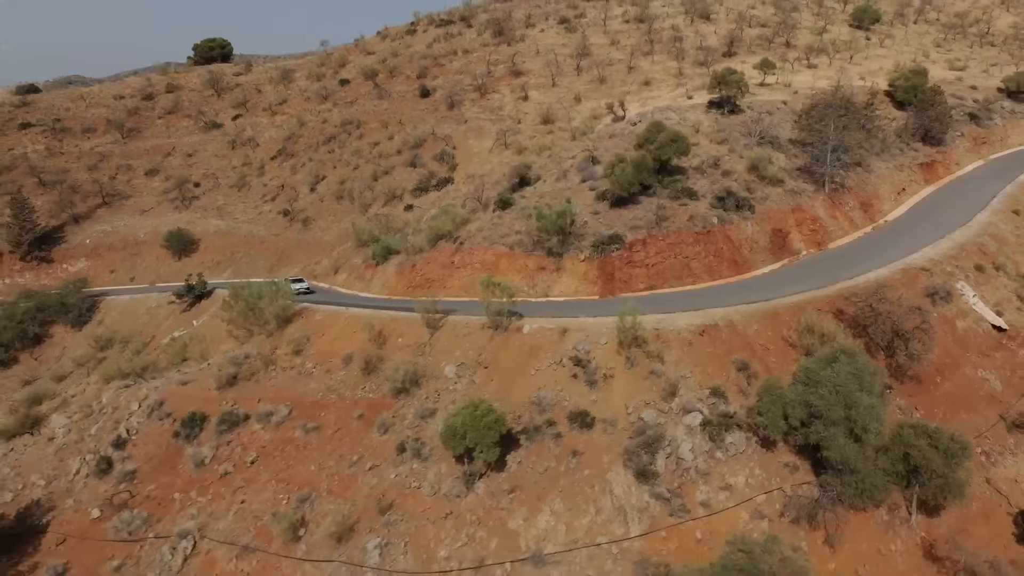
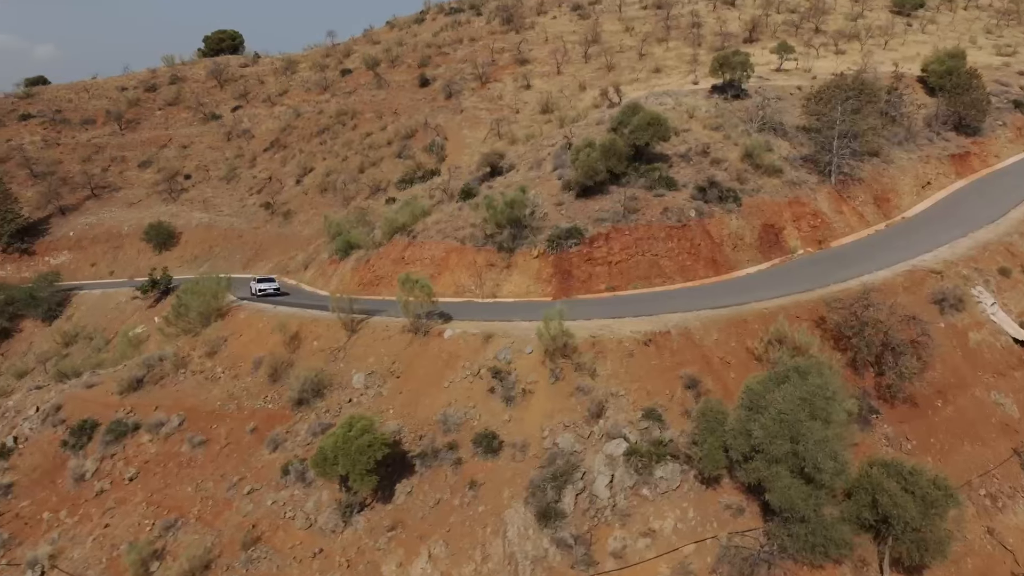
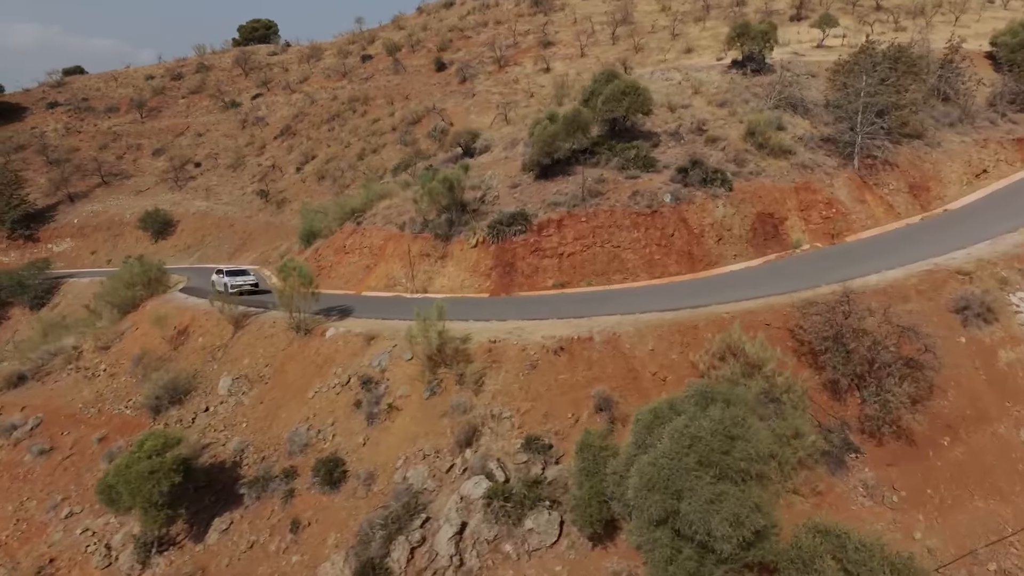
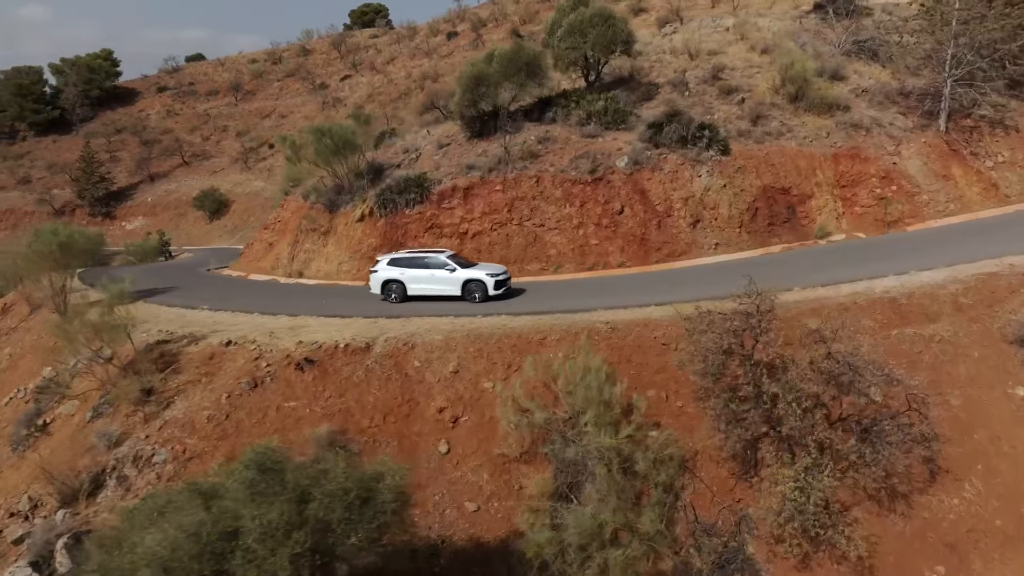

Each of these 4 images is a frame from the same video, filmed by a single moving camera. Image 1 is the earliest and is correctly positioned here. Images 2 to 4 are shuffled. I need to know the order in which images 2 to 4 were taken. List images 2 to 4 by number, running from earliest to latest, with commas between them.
2, 3, 4
